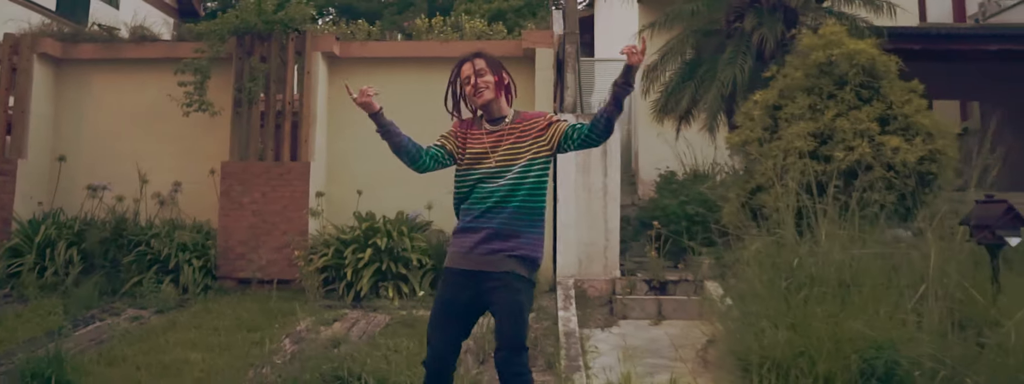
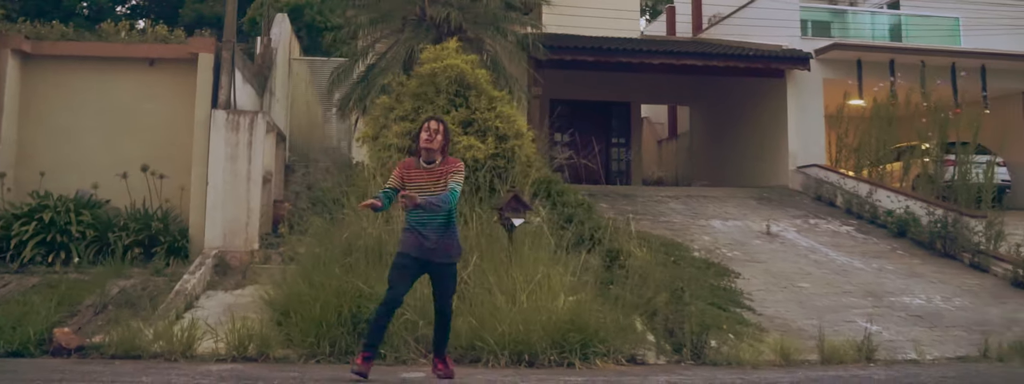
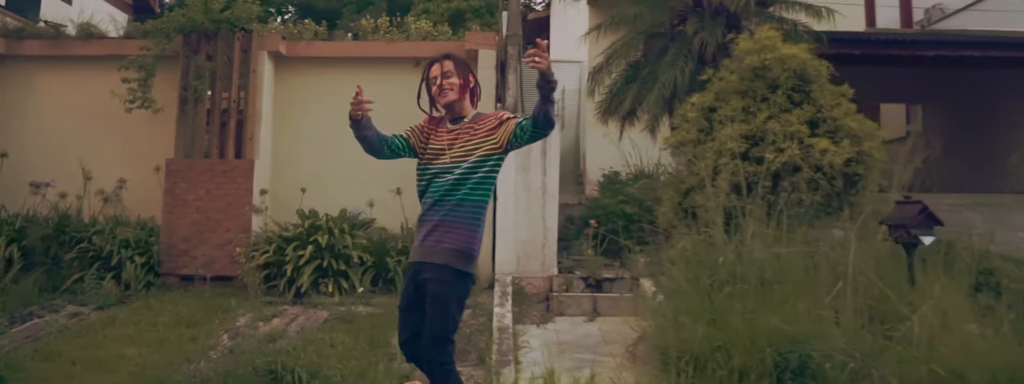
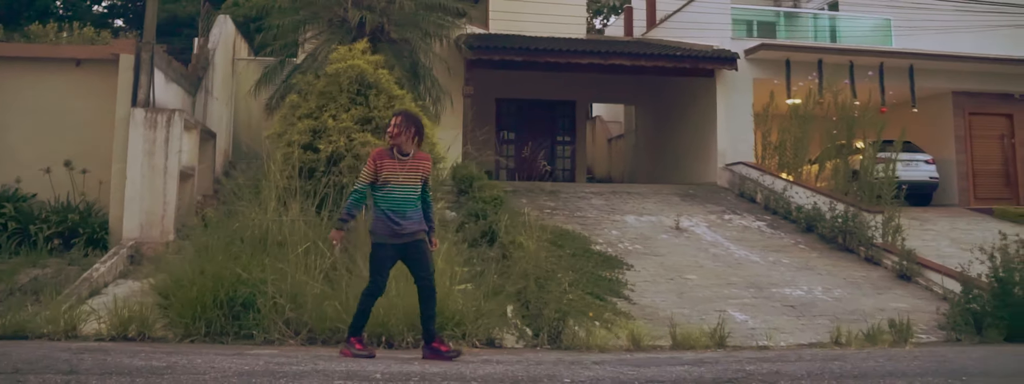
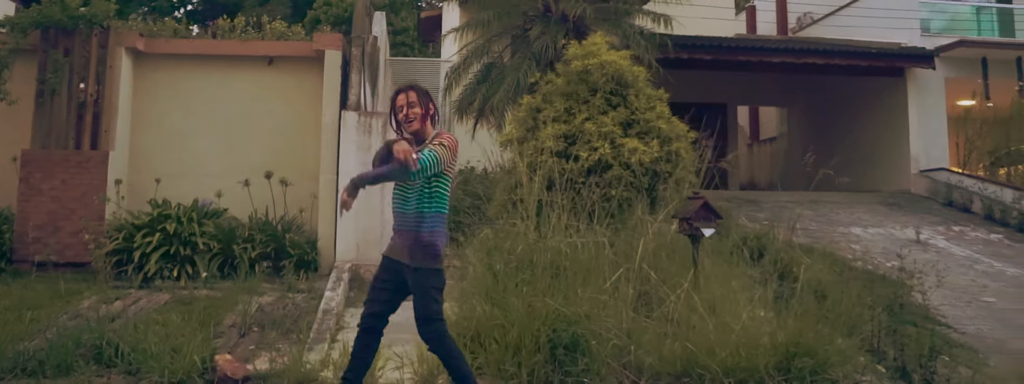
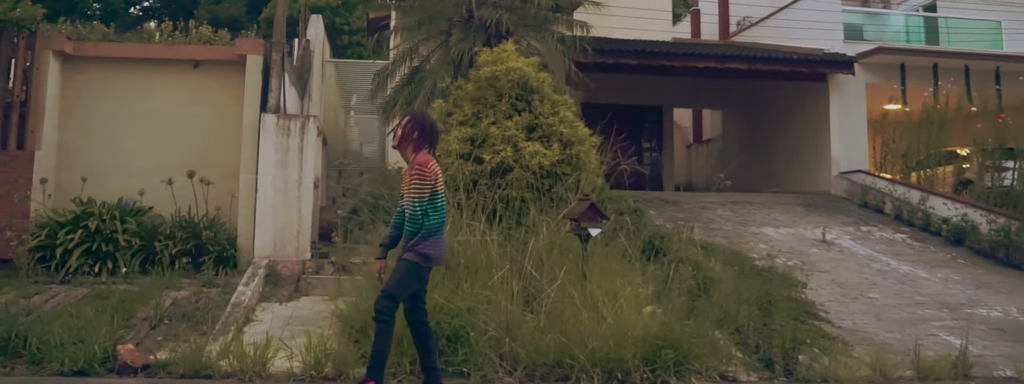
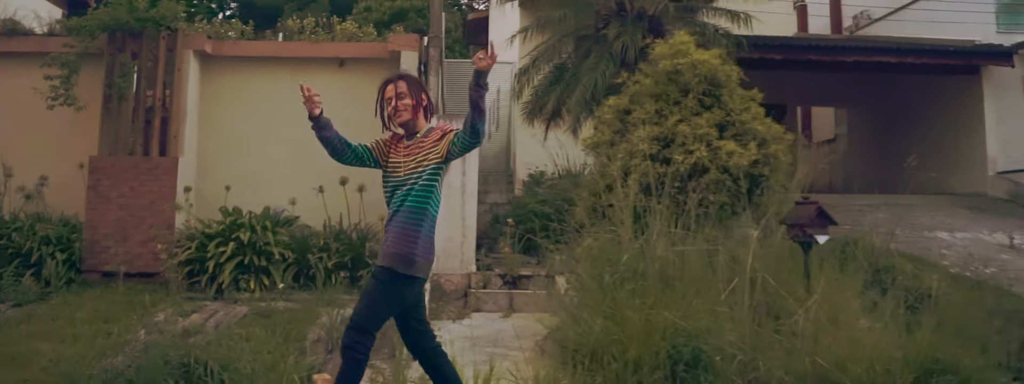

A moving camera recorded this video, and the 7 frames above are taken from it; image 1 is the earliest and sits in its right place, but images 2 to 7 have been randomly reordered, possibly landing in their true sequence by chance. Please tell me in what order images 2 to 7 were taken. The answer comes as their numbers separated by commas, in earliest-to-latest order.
3, 7, 5, 6, 2, 4
